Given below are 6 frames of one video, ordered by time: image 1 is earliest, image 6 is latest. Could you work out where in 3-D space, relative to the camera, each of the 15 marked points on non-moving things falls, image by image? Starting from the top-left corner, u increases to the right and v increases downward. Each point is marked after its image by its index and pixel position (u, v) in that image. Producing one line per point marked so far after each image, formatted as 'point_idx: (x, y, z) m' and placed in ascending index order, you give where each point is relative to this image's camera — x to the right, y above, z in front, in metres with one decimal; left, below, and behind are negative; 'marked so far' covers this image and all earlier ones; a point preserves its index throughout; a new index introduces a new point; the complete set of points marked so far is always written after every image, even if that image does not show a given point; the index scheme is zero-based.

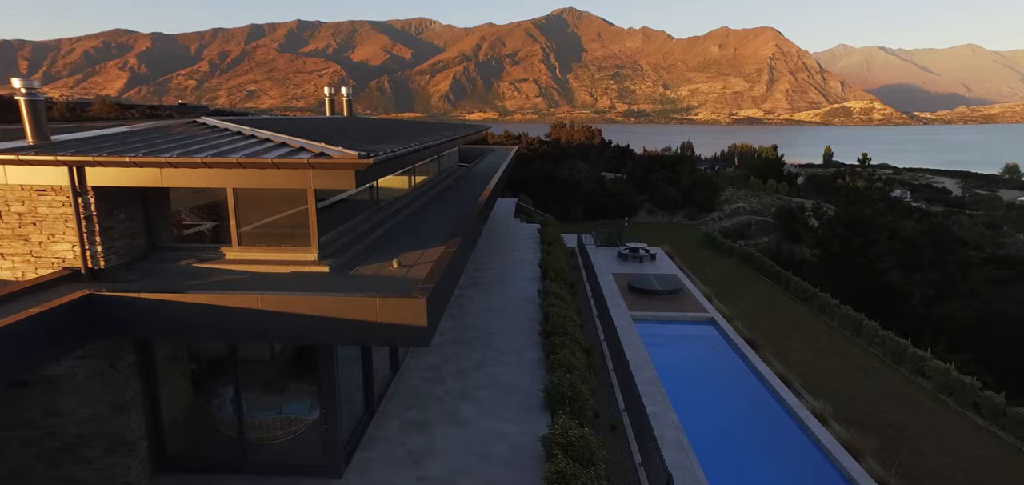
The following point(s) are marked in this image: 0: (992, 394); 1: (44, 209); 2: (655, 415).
0: (+10.3, -3.2, +12.2) m
1: (-4.6, +0.3, +5.6) m
2: (+2.4, -3.0, +9.8) m
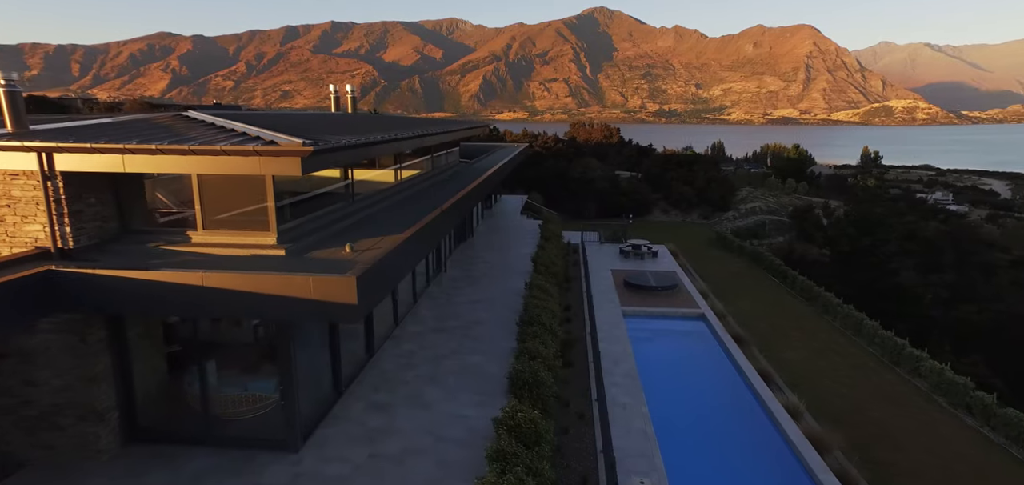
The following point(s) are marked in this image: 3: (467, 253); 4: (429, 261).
0: (+9.9, -3.2, +12.0) m
1: (-5.3, +0.5, +6.0) m
2: (+2.0, -2.8, +9.9) m
3: (-1.4, -0.4, +17.6) m
4: (-2.3, -0.5, +14.9) m
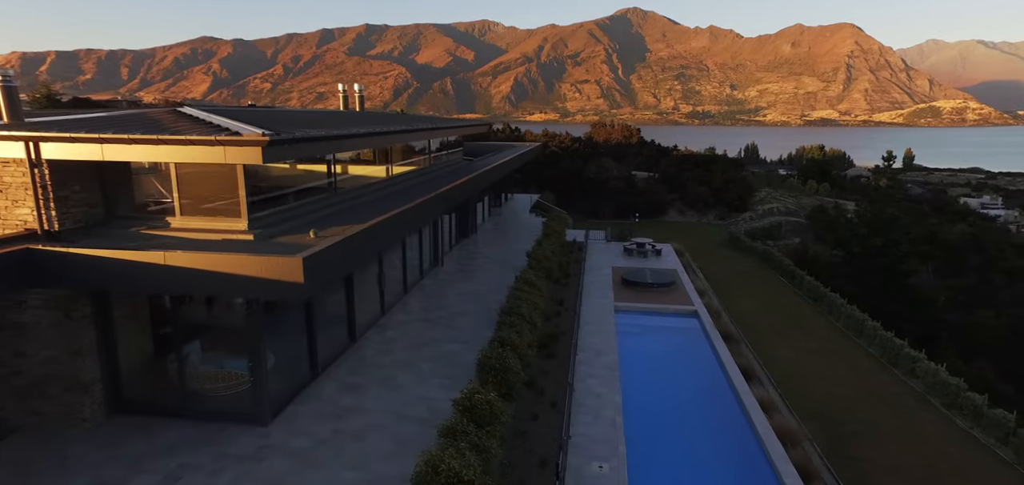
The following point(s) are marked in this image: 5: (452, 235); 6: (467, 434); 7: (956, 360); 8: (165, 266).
0: (+9.5, -3.2, +11.8) m
1: (-5.8, +0.7, +6.6) m
2: (+1.5, -2.7, +10.1) m
3: (-1.4, -0.2, +18.0) m
4: (-2.4, -0.4, +15.3) m
5: (-2.0, +0.2, +18.0) m
6: (-0.5, -2.2, +6.7) m
7: (+12.7, -3.4, +16.4) m
8: (-4.0, -0.2, +6.4) m
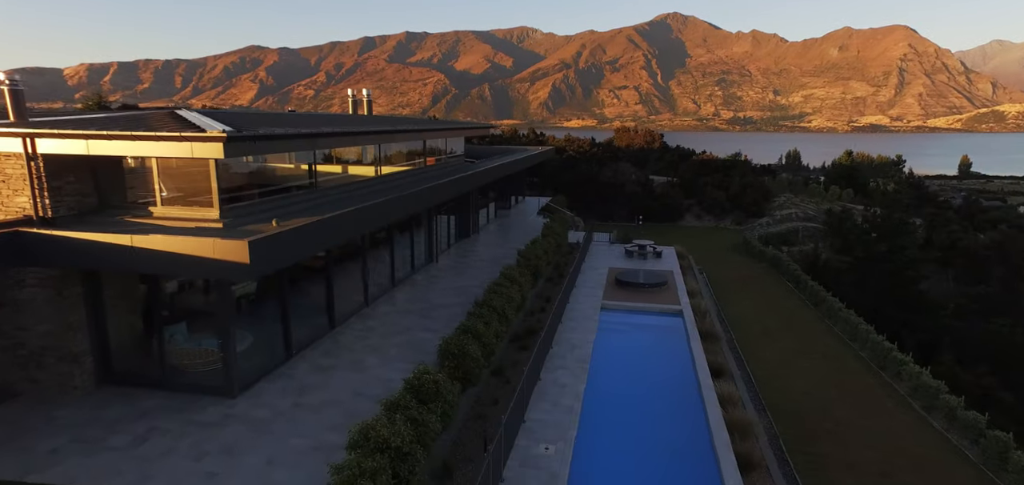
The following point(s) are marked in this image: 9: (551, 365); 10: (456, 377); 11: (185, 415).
0: (+9.0, -3.2, +11.7) m
1: (-6.6, +1.0, +7.5) m
2: (+0.9, -2.6, +10.5) m
3: (-1.5, -0.2, +18.6) m
4: (-2.7, -0.3, +16.0) m
5: (-2.1, +0.2, +18.6) m
6: (-1.3, -2.1, +7.2) m
7: (+12.5, -3.5, +16.1) m
8: (-4.8, 0.0, +7.2) m
9: (+0.7, -2.5, +11.4) m
10: (-0.9, -2.1, +8.8) m
11: (-4.4, -2.3, +7.6) m
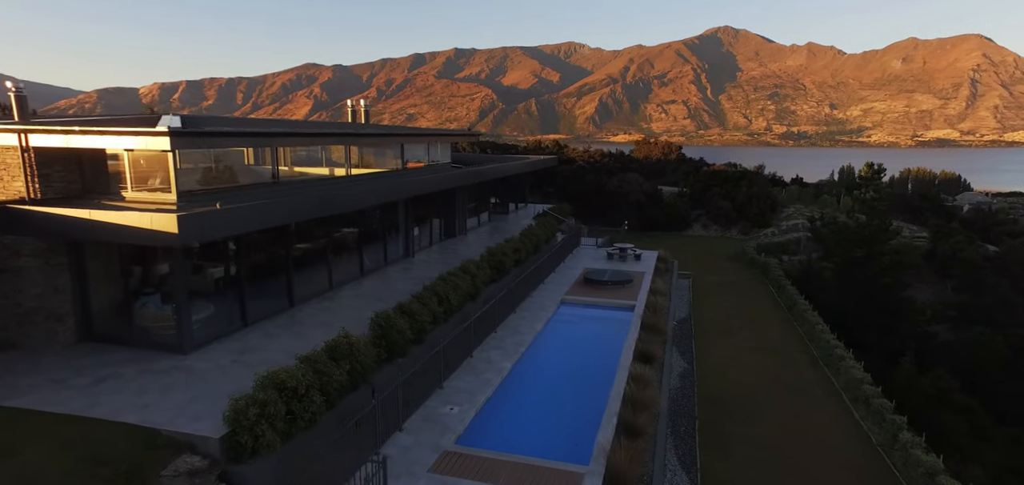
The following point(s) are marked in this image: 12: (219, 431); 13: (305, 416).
0: (+7.7, -3.1, +12.2) m
1: (-8.1, +1.3, +9.2) m
2: (-0.4, -2.4, +11.6) m
3: (-2.3, -0.2, +19.9) m
4: (-3.6, -0.2, +17.4) m
5: (-2.8, +0.3, +20.0) m
6: (-2.9, -1.8, +8.5) m
7: (+11.5, -3.6, +16.3) m
8: (-6.3, +0.3, +8.8) m
9: (-0.6, -2.3, +12.5) m
10: (-2.3, -1.8, +10.1) m
11: (-5.9, -2.0, +9.1) m
12: (-3.7, -2.4, +7.1) m
13: (-2.8, -2.3, +7.6) m
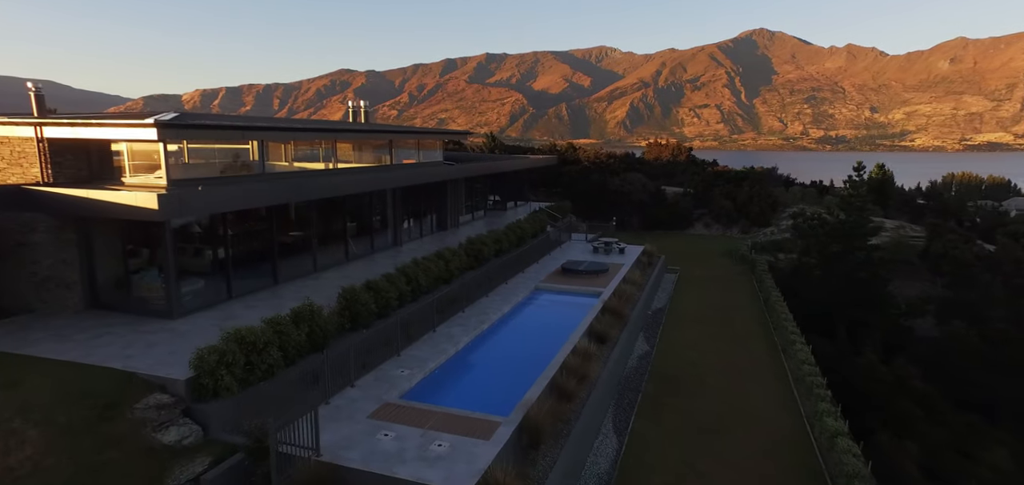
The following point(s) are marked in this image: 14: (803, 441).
0: (+6.8, -2.9, +12.9) m
1: (-9.1, +1.7, +10.8) m
2: (-1.4, -2.1, +12.7) m
3: (-2.8, +0.1, +21.1) m
4: (-4.2, +0.1, +18.7) m
5: (-3.3, +0.6, +21.3) m
6: (-4.0, -1.4, +9.7) m
7: (+10.7, -3.4, +16.8) m
8: (-7.4, +0.7, +10.2) m
9: (-1.4, -1.9, +13.6) m
10: (-3.4, -1.4, +11.3) m
11: (-7.0, -1.6, +10.5) m
12: (-4.8, -2.0, +8.4) m
13: (-3.9, -1.9, +8.9) m
14: (+5.5, -3.7, +10.8) m
